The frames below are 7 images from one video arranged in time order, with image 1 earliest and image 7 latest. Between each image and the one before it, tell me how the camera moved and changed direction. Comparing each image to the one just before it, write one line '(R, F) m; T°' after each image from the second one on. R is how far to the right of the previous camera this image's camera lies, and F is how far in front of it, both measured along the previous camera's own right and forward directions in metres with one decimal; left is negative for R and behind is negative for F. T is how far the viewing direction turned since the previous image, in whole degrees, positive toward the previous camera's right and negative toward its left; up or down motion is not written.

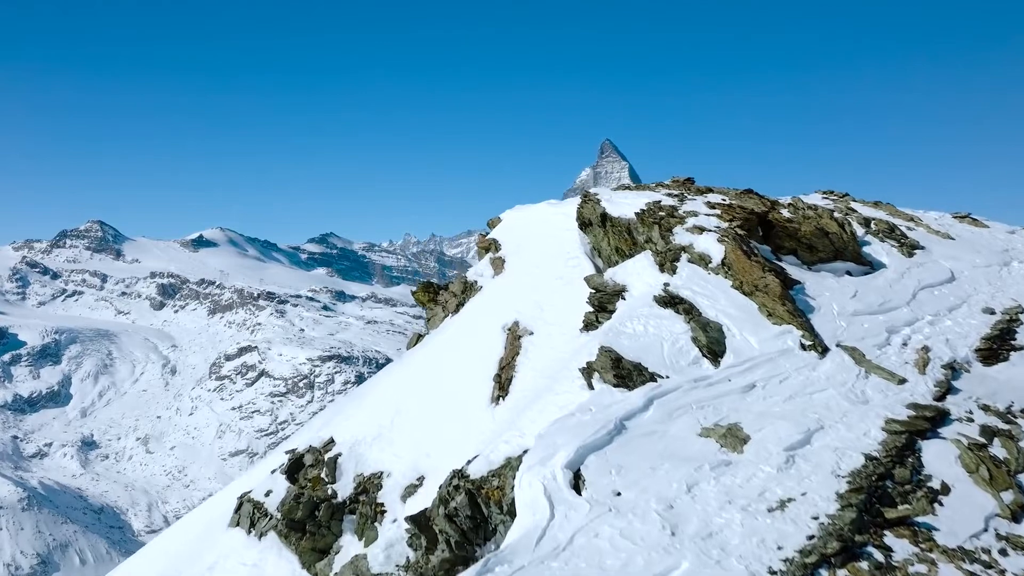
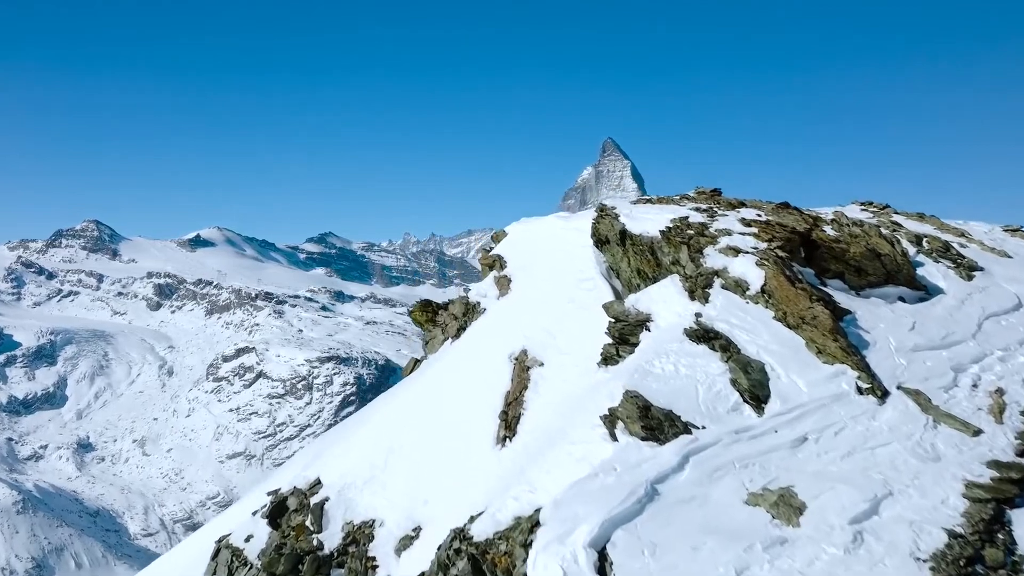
(-0.5, +4.4) m; 0°
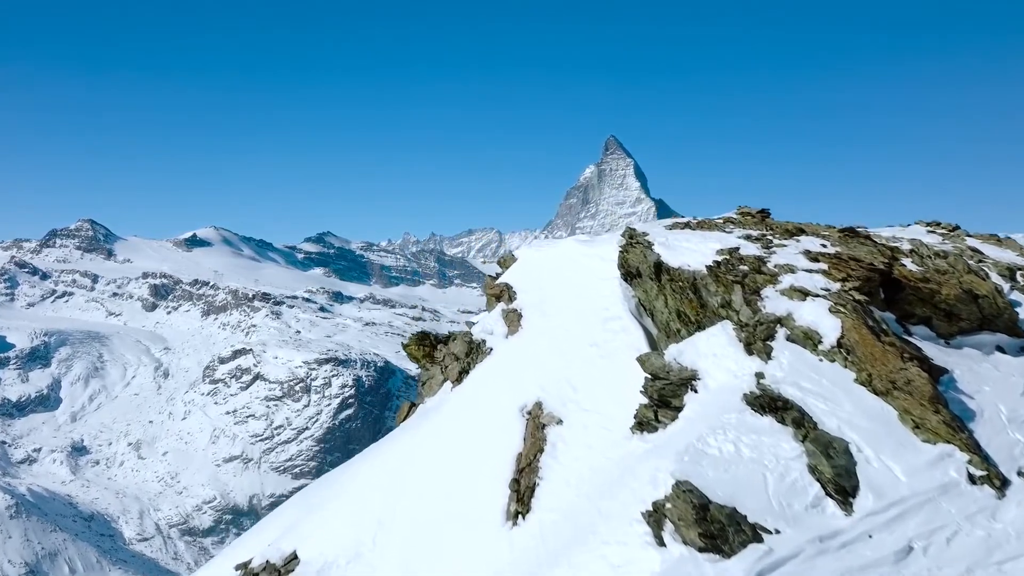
(-0.6, +6.0) m; 0°
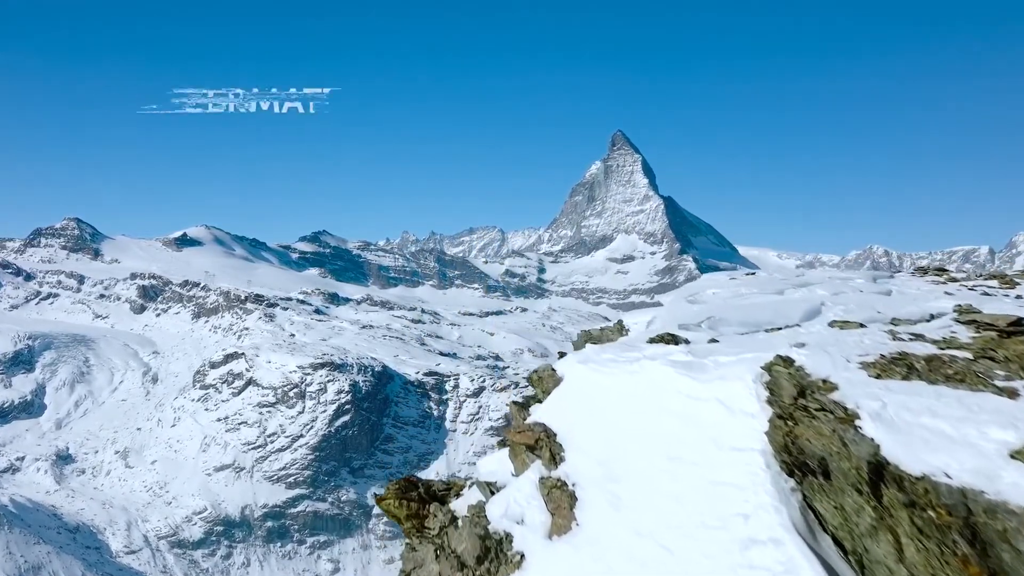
(-1.6, +15.2) m; 0°
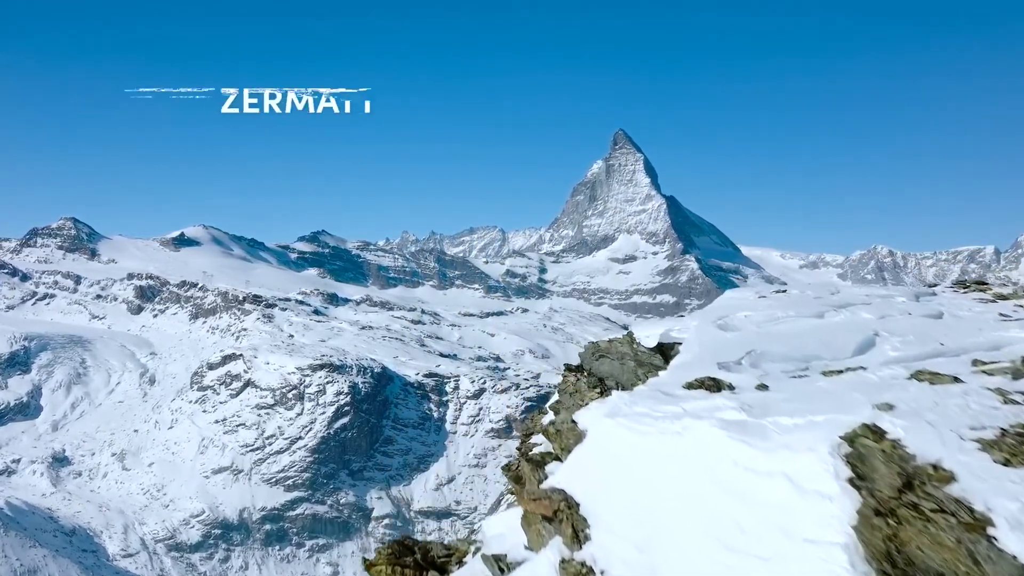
(-0.4, +3.7) m; 0°
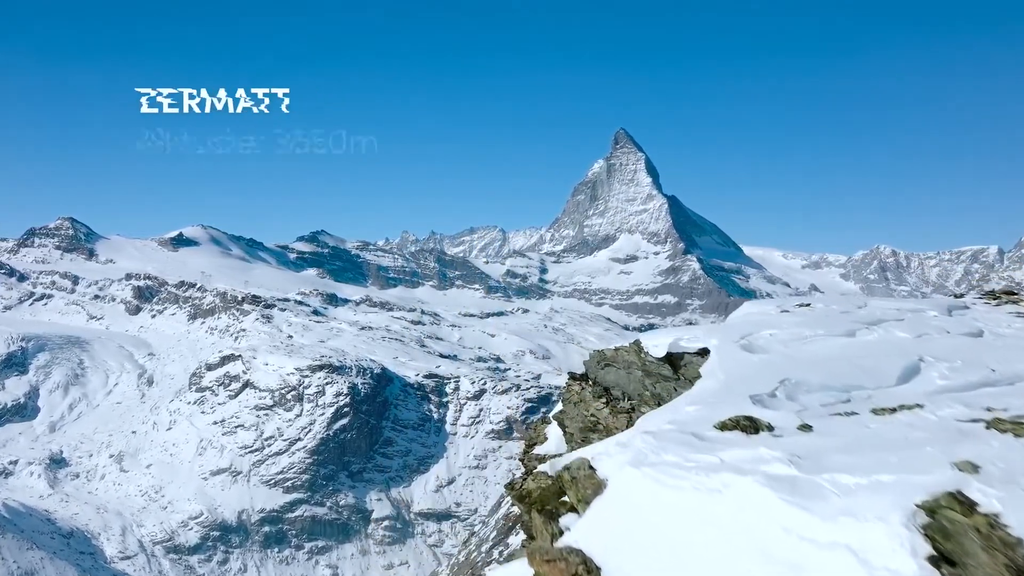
(-0.3, +2.4) m; 0°
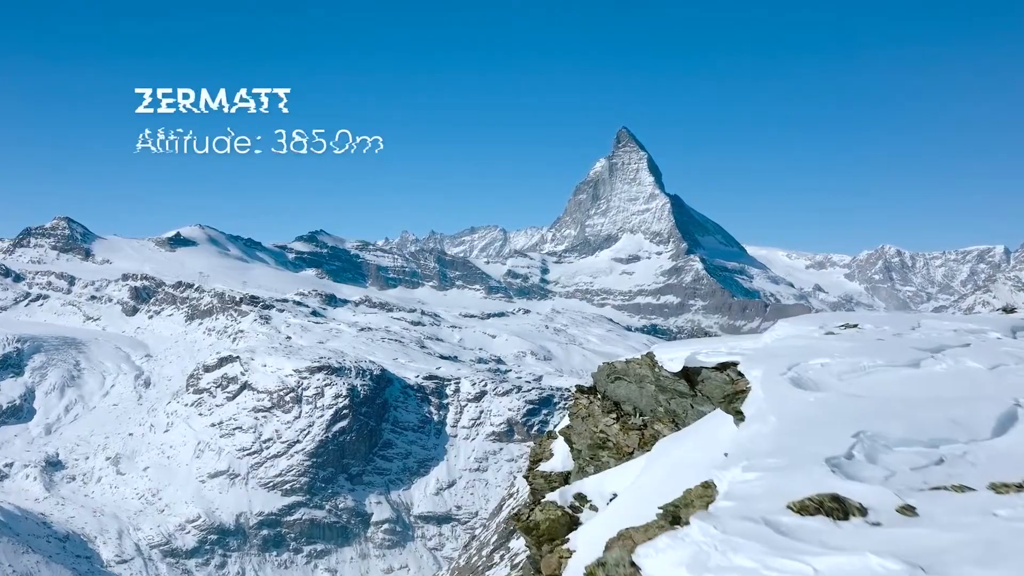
(-0.4, +4.0) m; 0°
